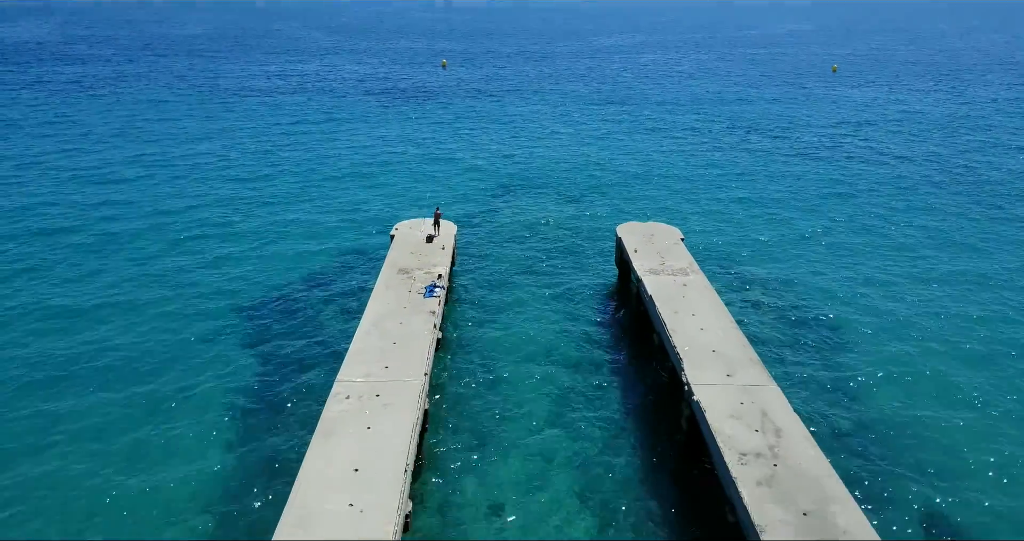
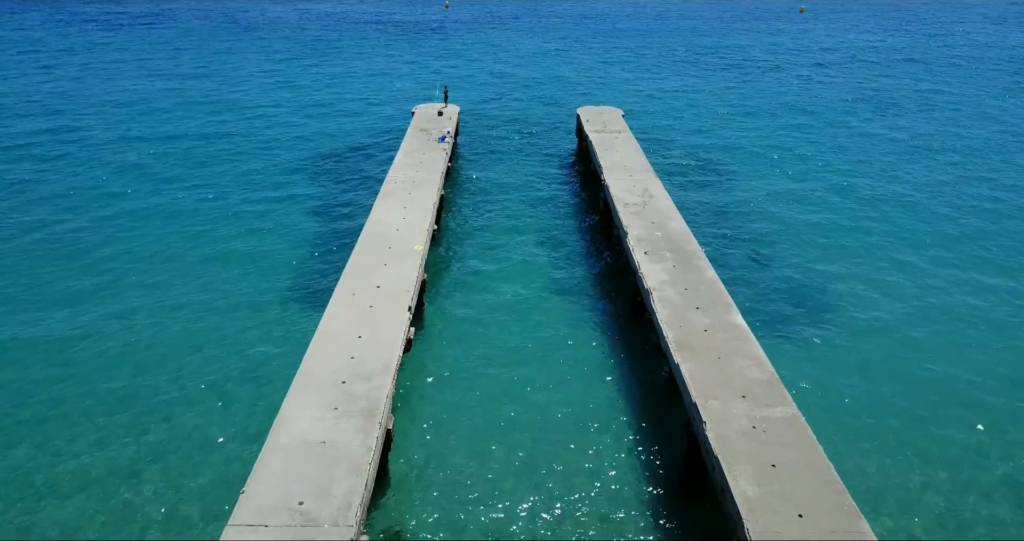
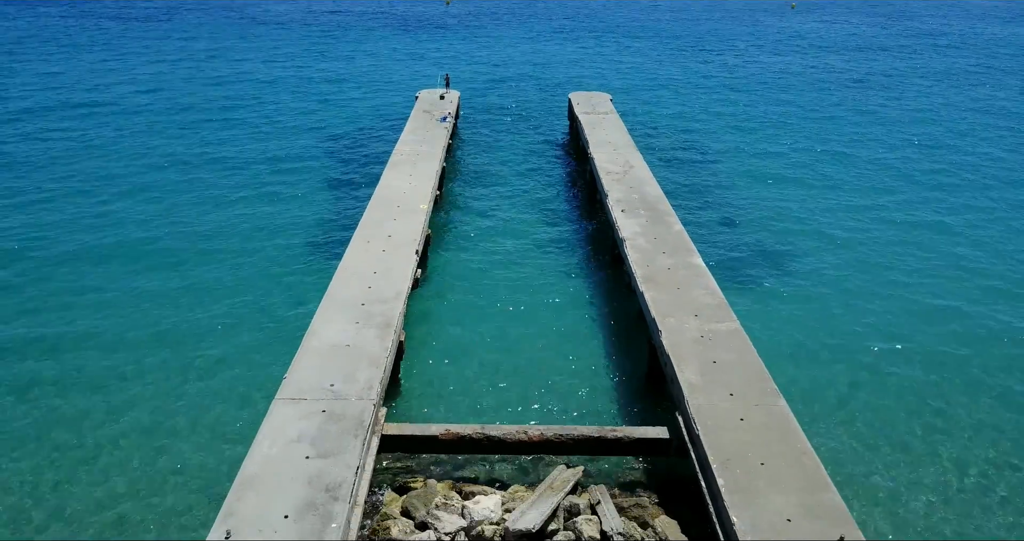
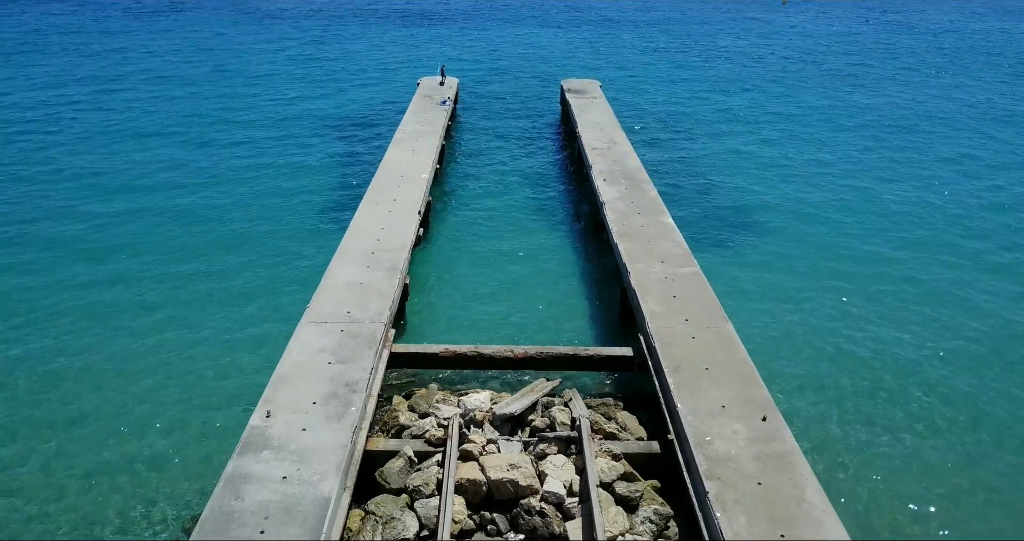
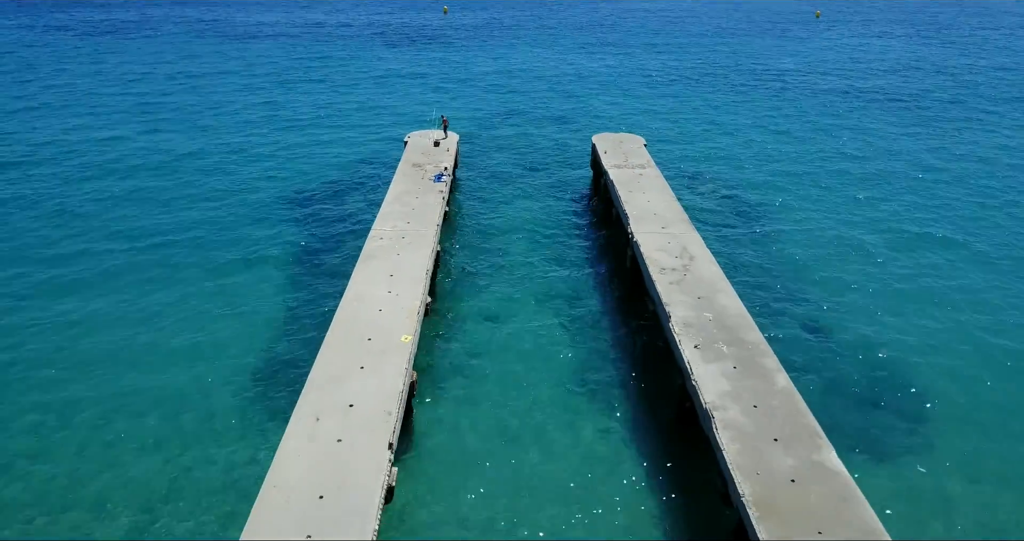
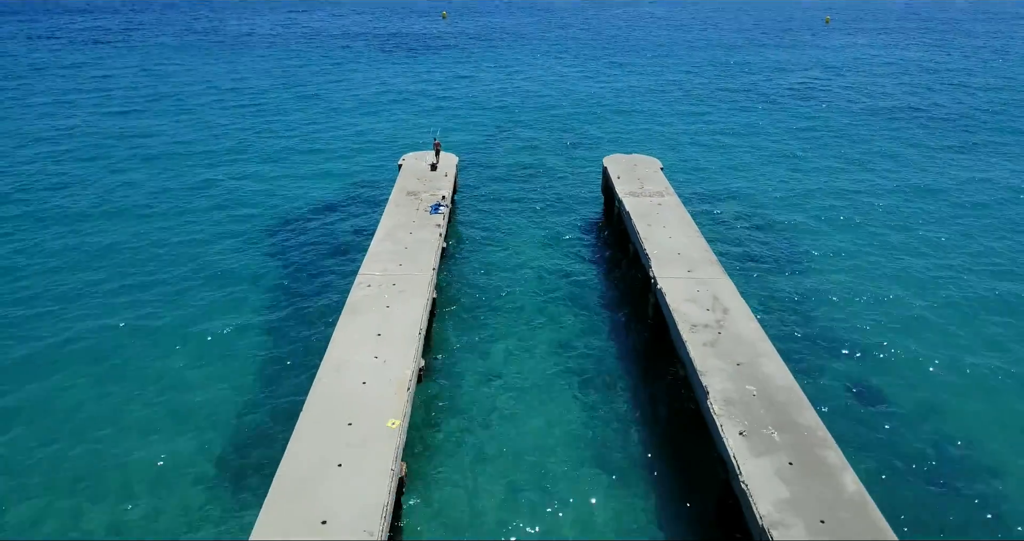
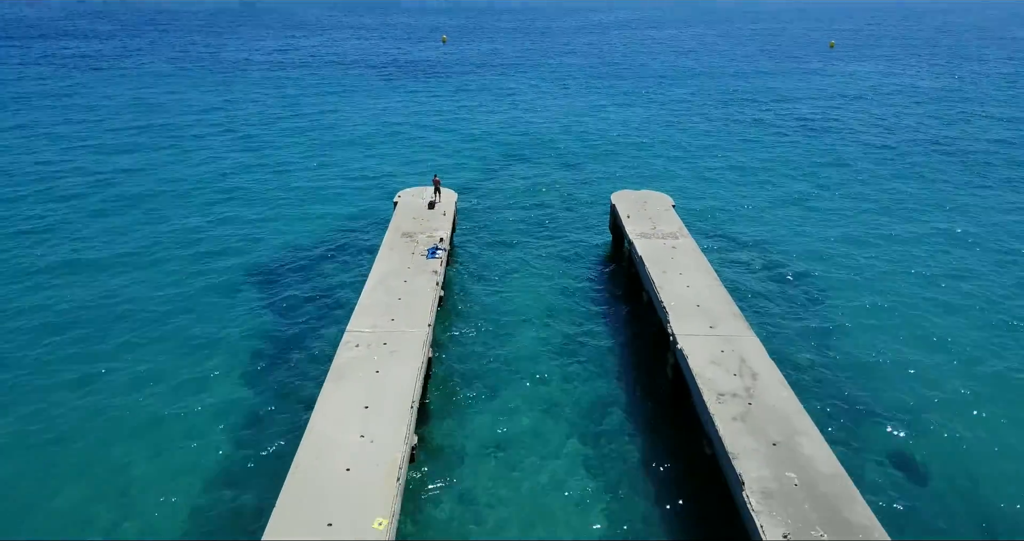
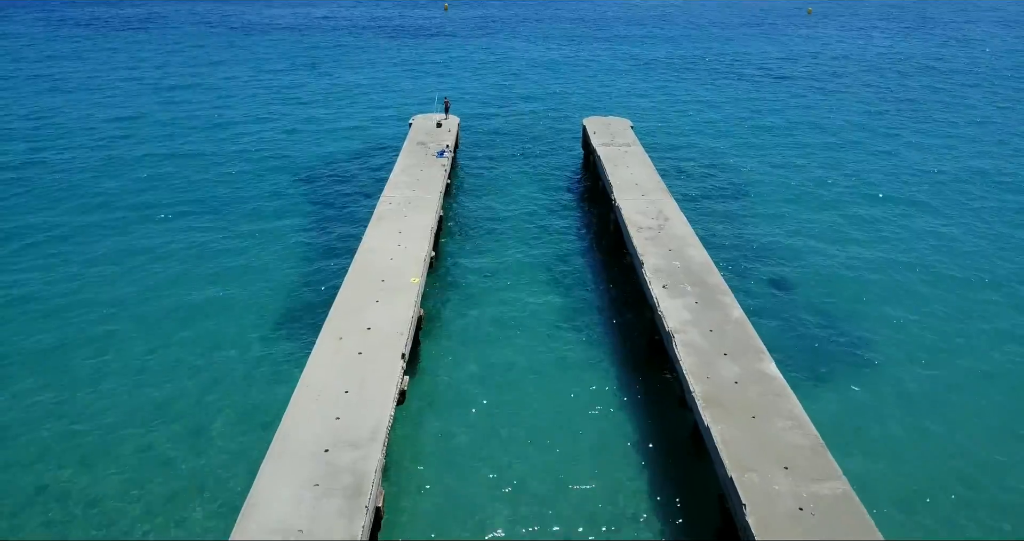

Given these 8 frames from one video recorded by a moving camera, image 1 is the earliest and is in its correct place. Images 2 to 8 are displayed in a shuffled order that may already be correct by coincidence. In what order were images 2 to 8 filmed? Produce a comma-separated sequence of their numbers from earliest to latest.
7, 6, 5, 8, 2, 3, 4
